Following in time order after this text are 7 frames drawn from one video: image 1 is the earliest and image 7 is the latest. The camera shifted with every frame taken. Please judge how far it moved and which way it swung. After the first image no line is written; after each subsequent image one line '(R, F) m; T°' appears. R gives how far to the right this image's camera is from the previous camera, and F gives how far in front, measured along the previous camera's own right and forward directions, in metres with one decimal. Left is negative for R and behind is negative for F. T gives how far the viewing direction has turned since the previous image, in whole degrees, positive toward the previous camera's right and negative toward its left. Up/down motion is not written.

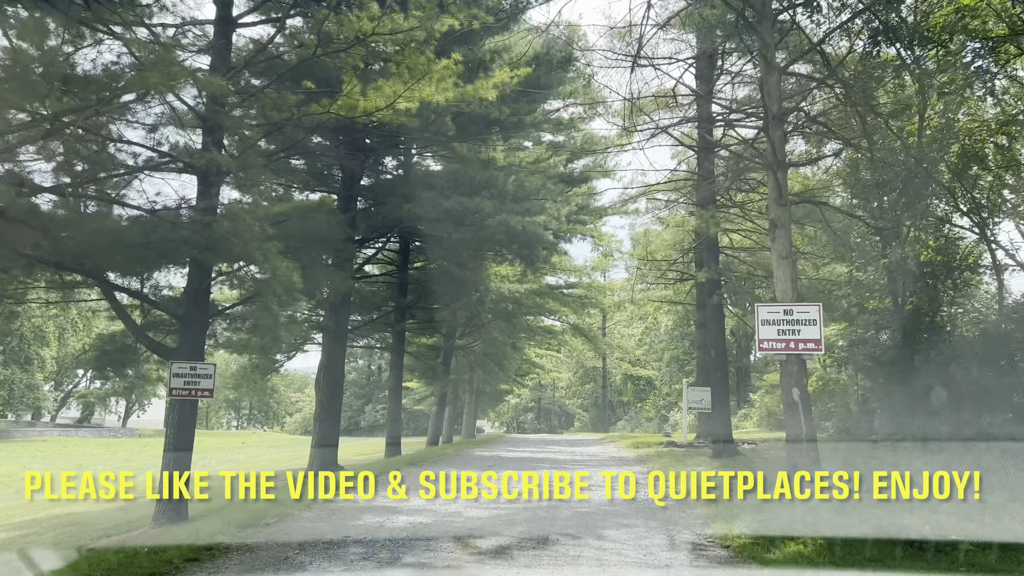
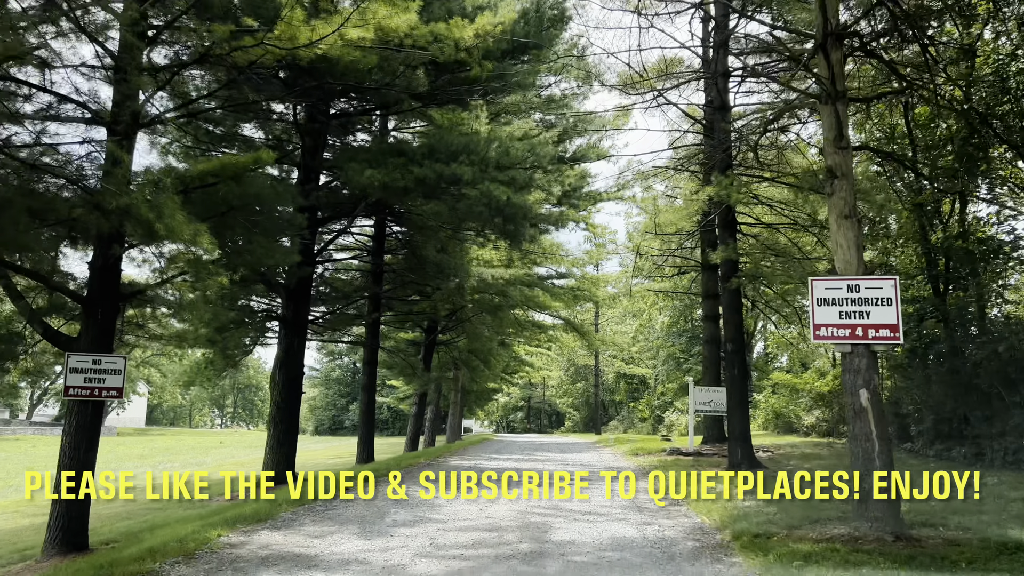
(+0.1, +1.6) m; +1°
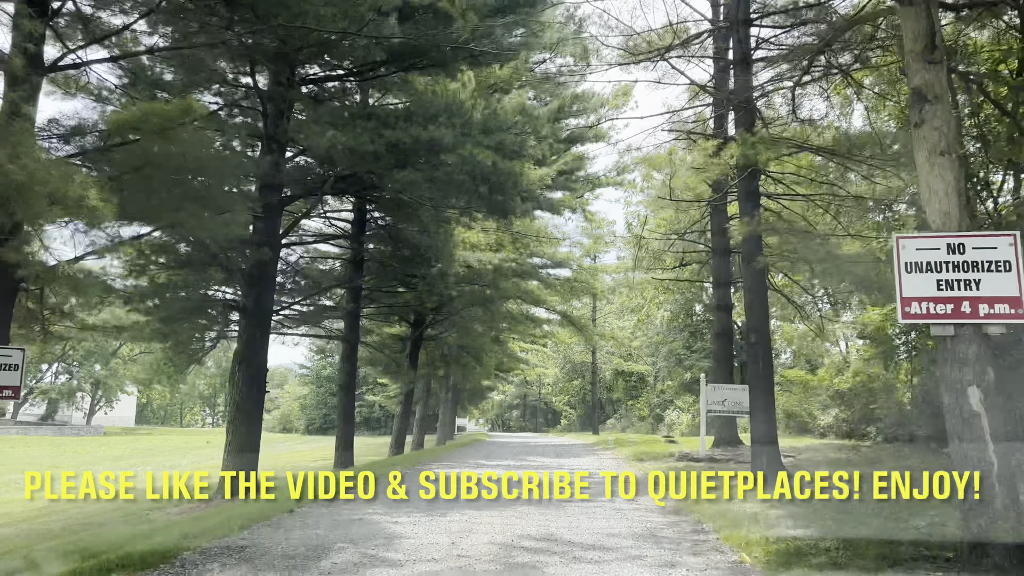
(+0.1, +1.3) m; 0°
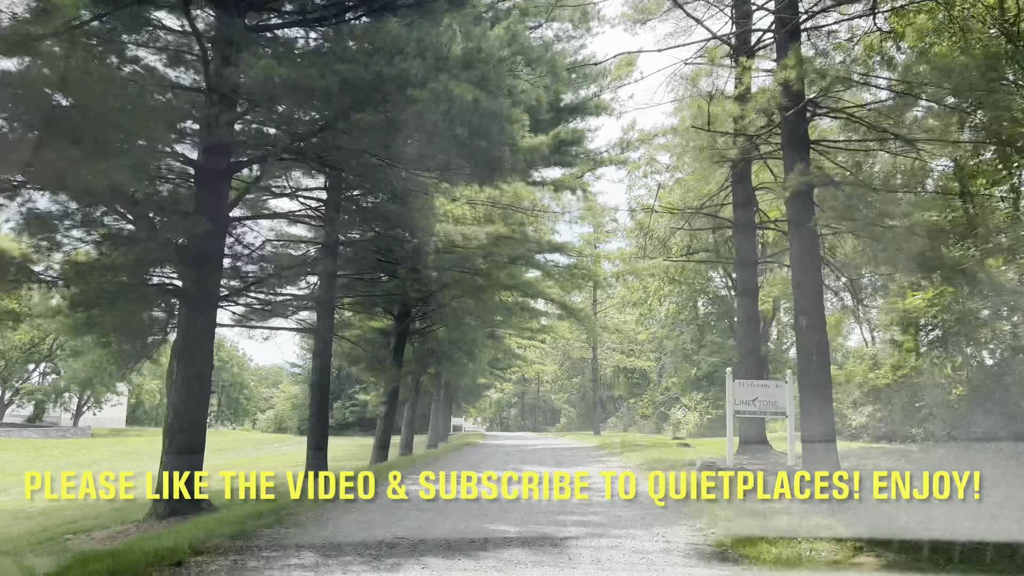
(+0.1, +1.6) m; 0°
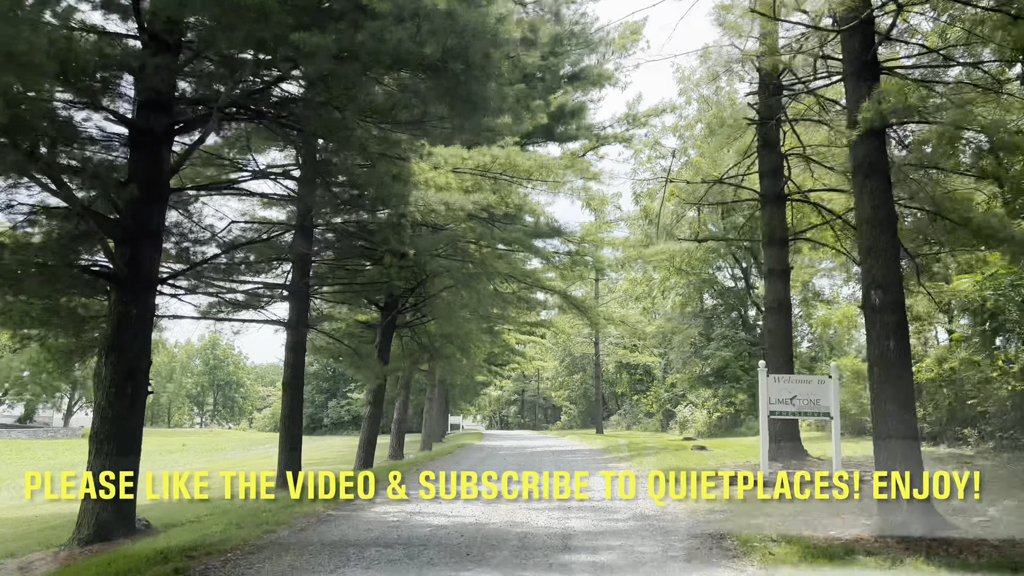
(+0.1, +1.3) m; 0°
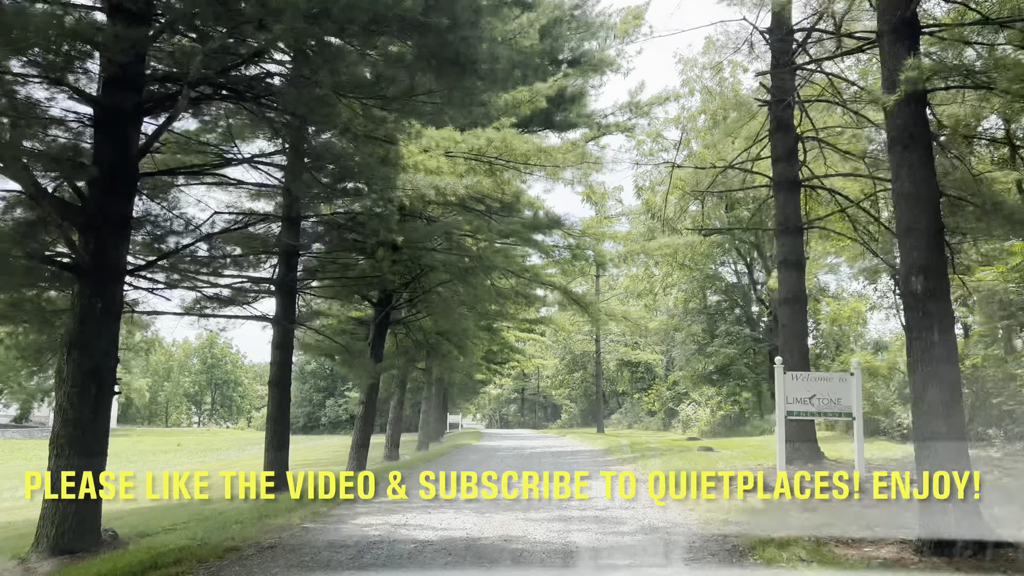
(0.0, +0.5) m; 0°
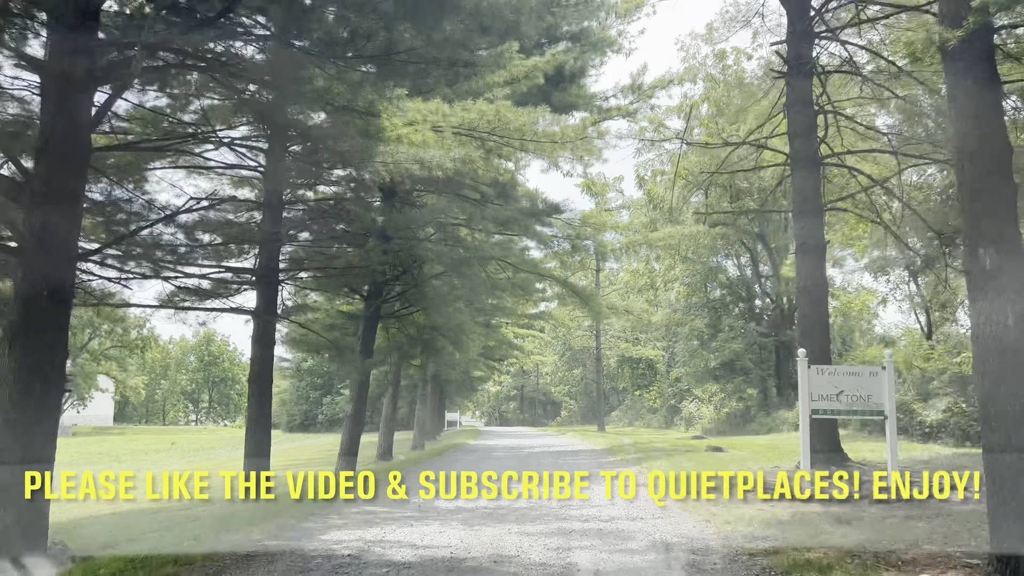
(0.0, +0.7) m; 0°
